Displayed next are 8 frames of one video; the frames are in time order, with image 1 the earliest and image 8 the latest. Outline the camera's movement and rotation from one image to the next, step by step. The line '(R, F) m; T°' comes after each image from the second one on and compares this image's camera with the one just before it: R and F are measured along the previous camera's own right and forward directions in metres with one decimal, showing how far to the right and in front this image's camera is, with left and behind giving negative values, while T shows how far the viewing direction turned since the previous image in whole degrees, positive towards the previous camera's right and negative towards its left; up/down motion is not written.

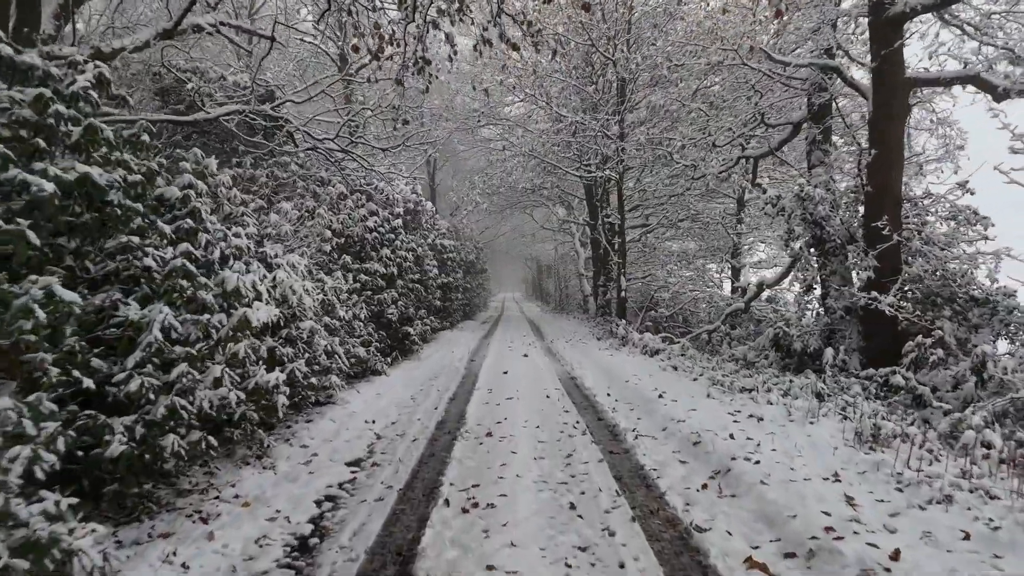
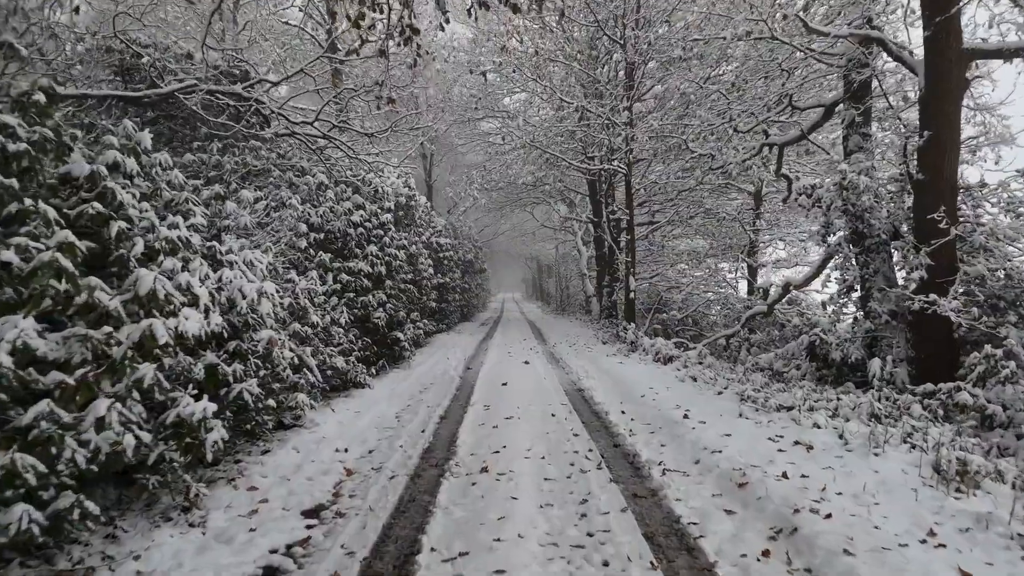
(0.0, +1.0) m; 0°
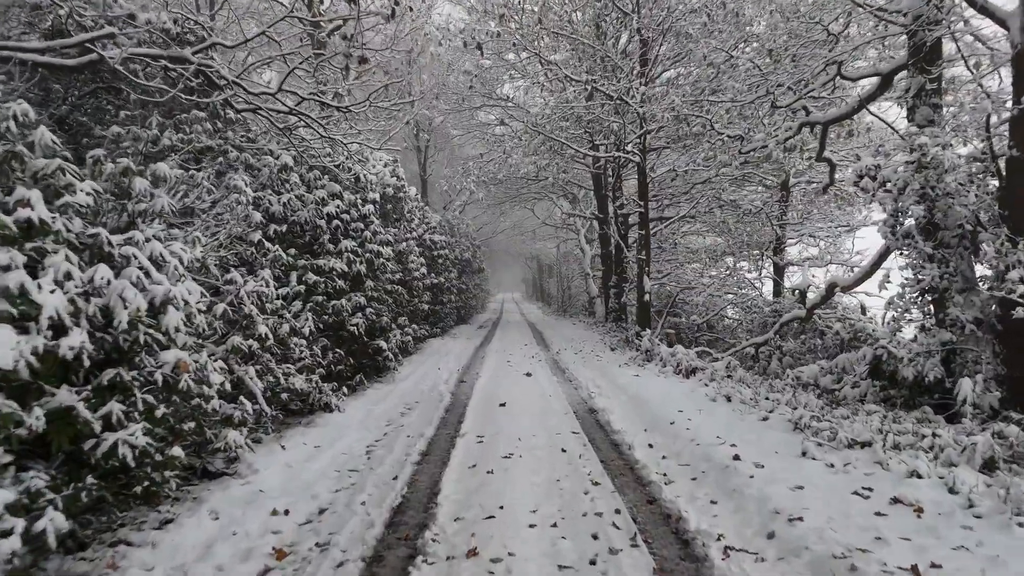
(0.0, +1.3) m; 0°
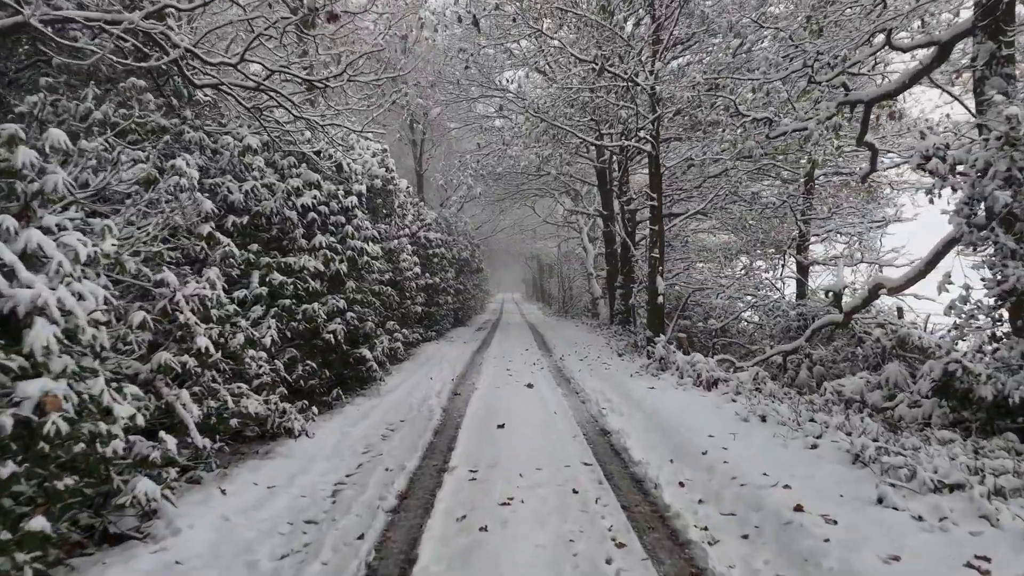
(0.0, +1.0) m; 0°
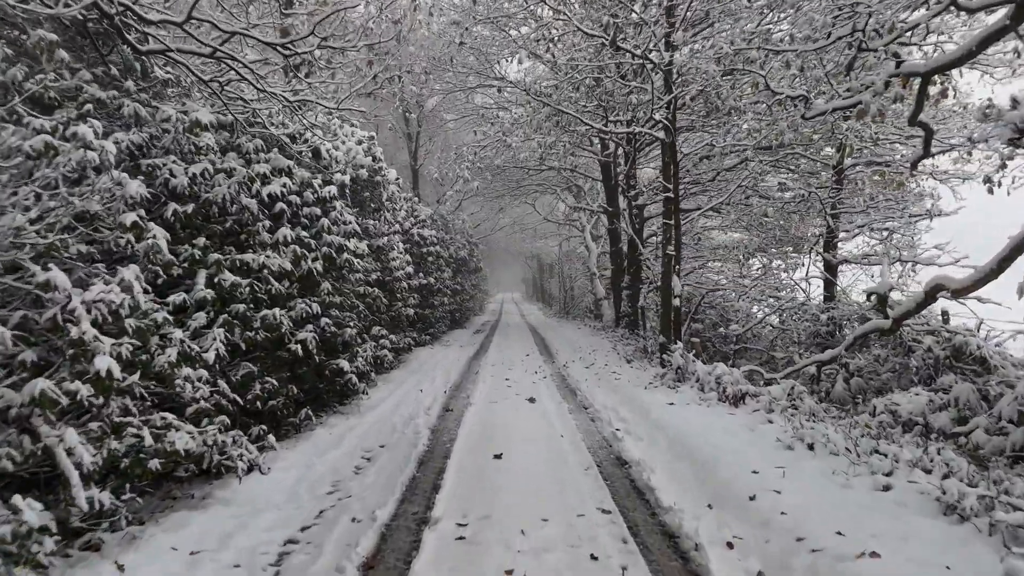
(0.0, +1.0) m; 0°
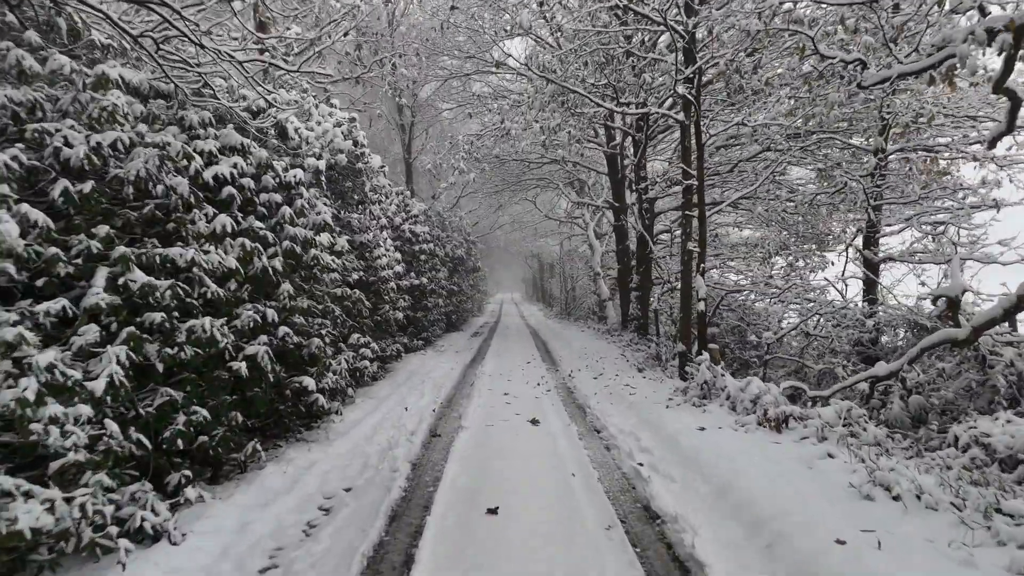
(0.0, +1.1) m; 0°
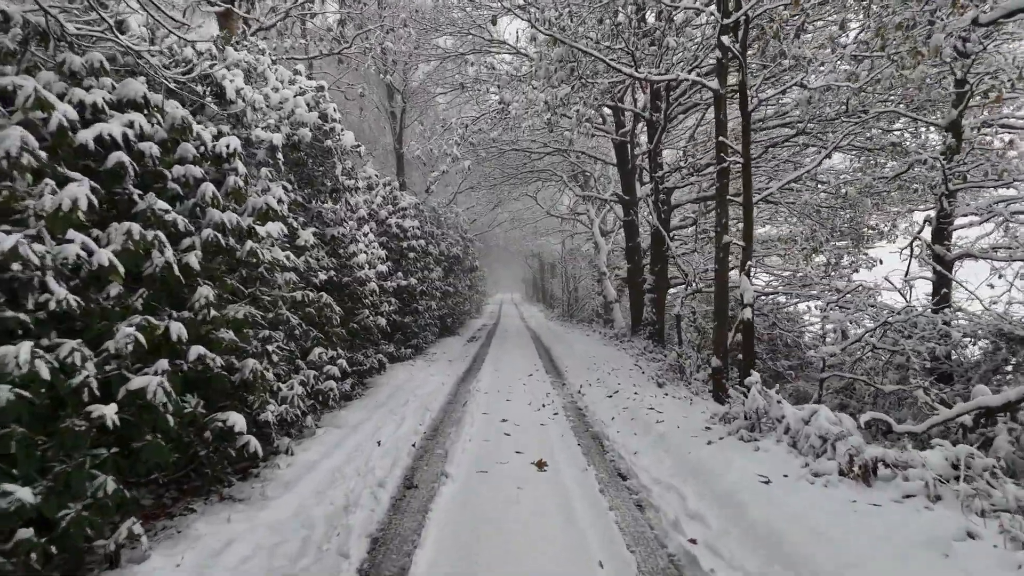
(0.0, +1.5) m; 0°
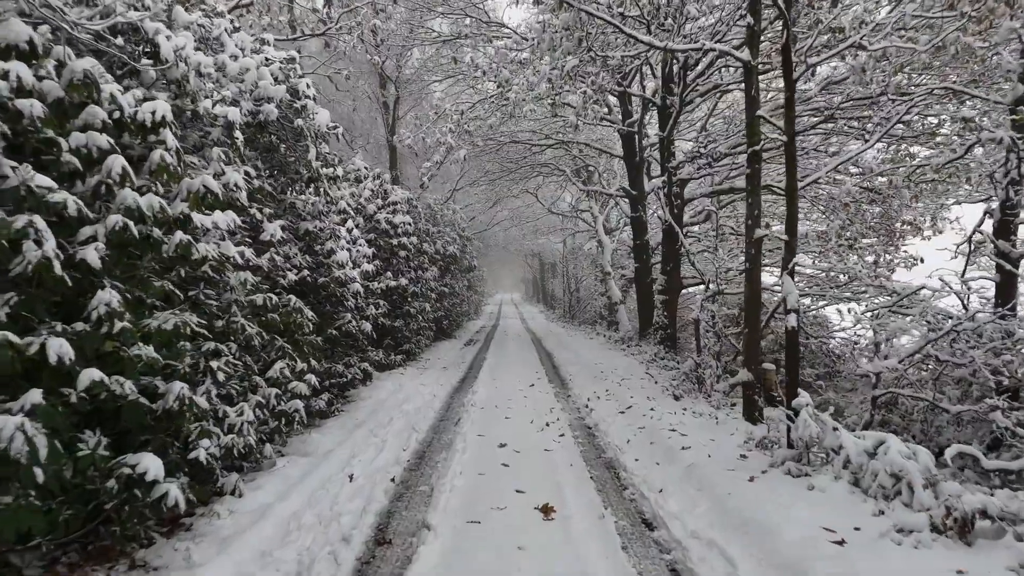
(0.0, +1.0) m; 0°
